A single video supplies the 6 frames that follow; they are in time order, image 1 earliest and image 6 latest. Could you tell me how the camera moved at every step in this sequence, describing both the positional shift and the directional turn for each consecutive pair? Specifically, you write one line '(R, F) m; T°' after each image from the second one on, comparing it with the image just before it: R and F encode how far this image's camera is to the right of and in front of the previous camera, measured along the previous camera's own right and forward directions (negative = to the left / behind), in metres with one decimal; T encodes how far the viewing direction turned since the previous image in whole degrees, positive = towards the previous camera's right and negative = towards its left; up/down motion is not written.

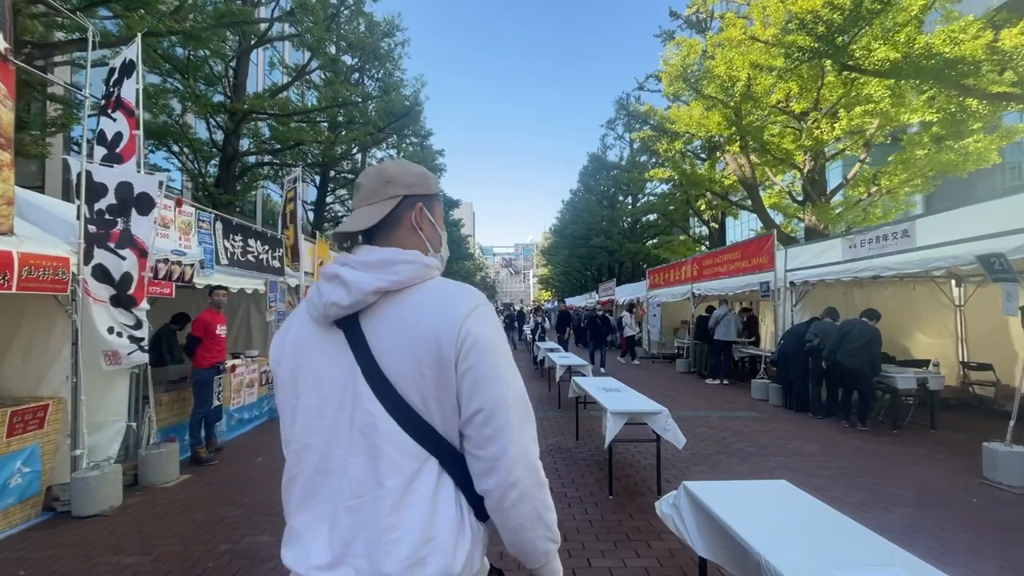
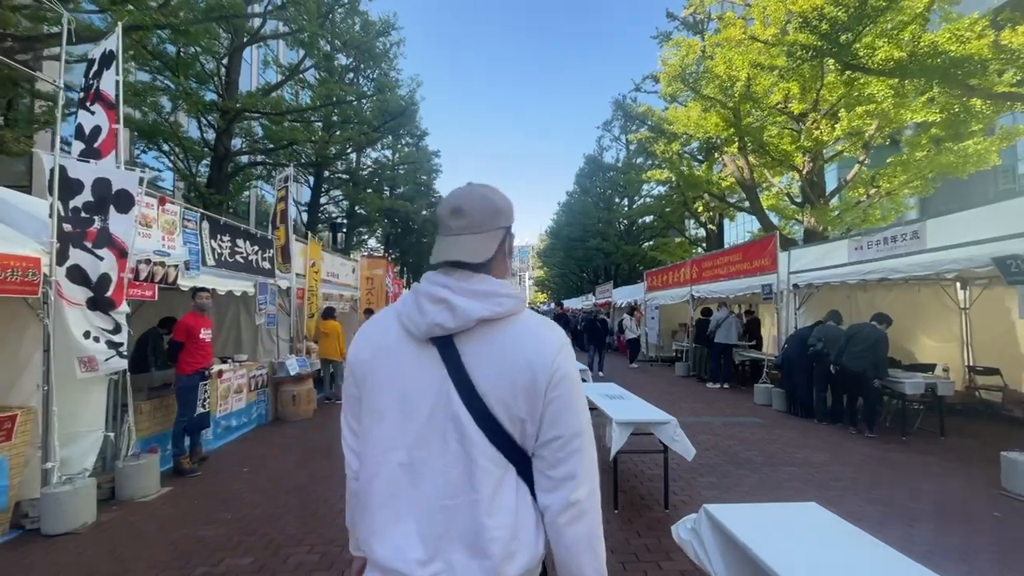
(0.0, +0.3) m; +1°
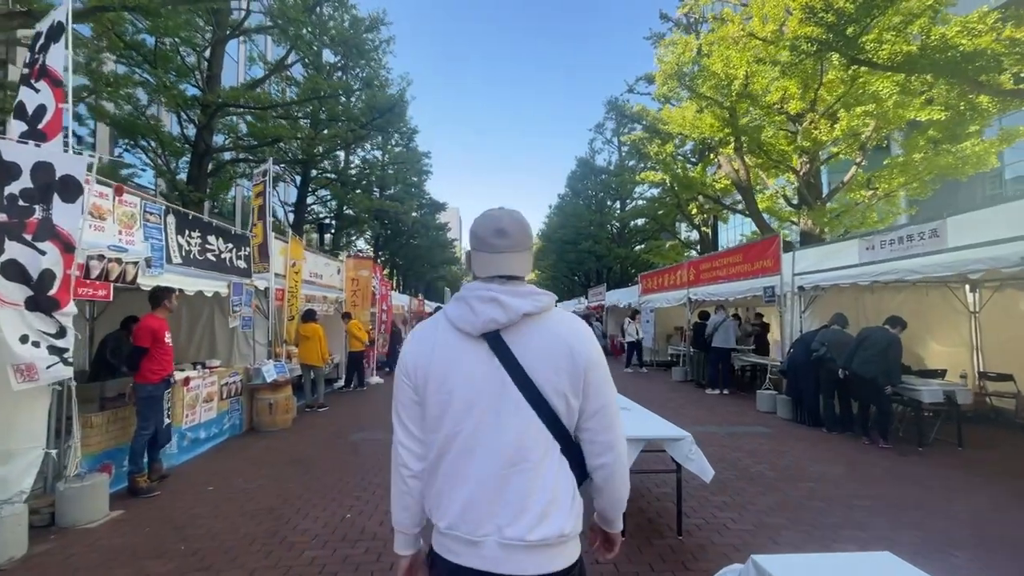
(0.0, +0.5) m; +1°
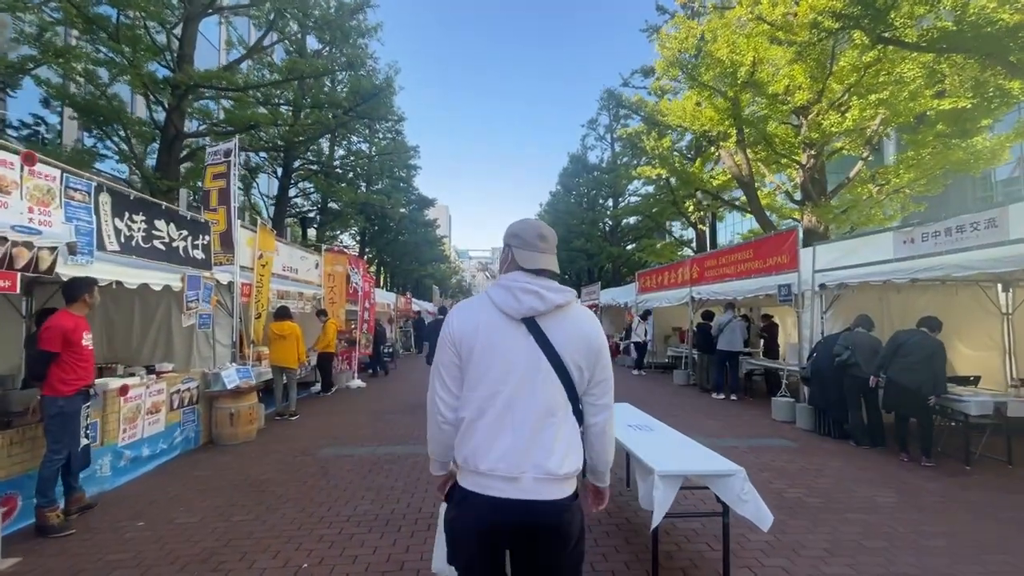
(-0.1, +1.0) m; +1°
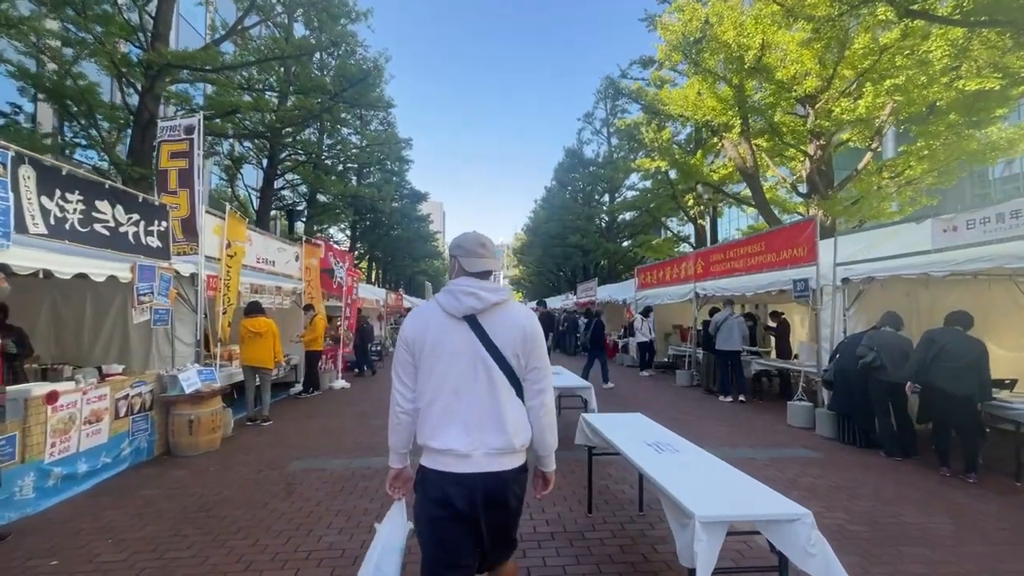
(0.0, +0.8) m; +1°
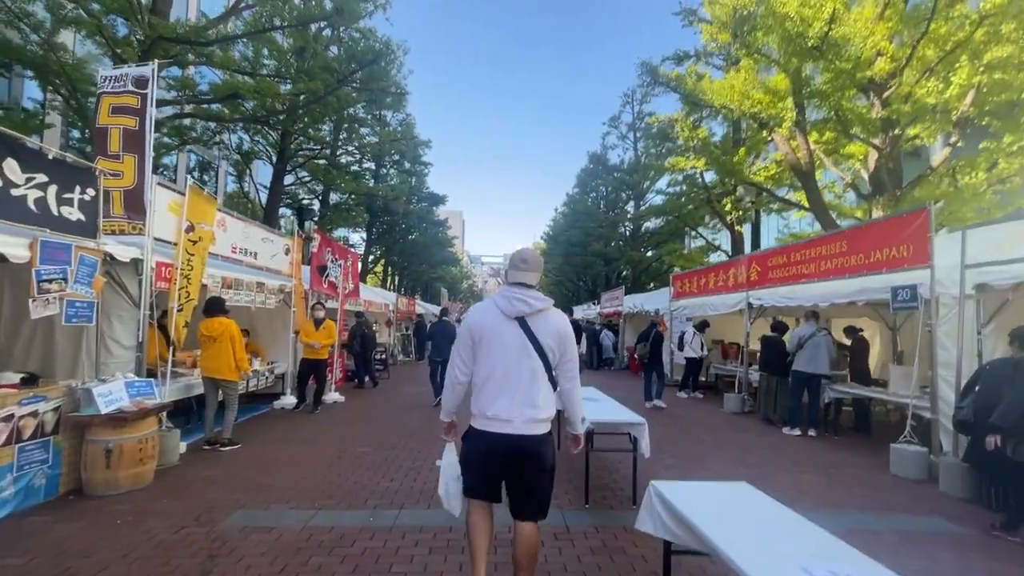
(-0.1, +1.8) m; -2°
